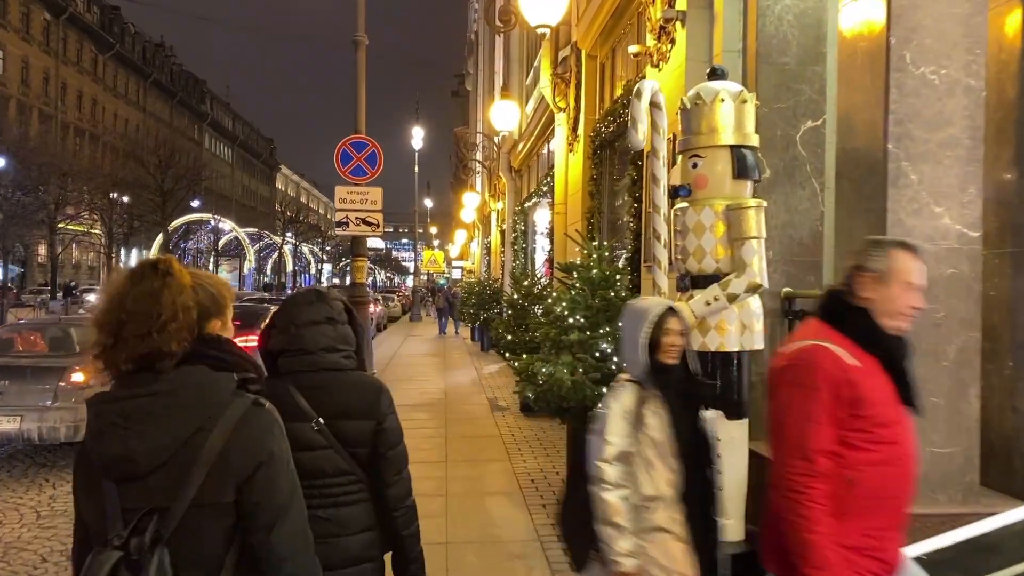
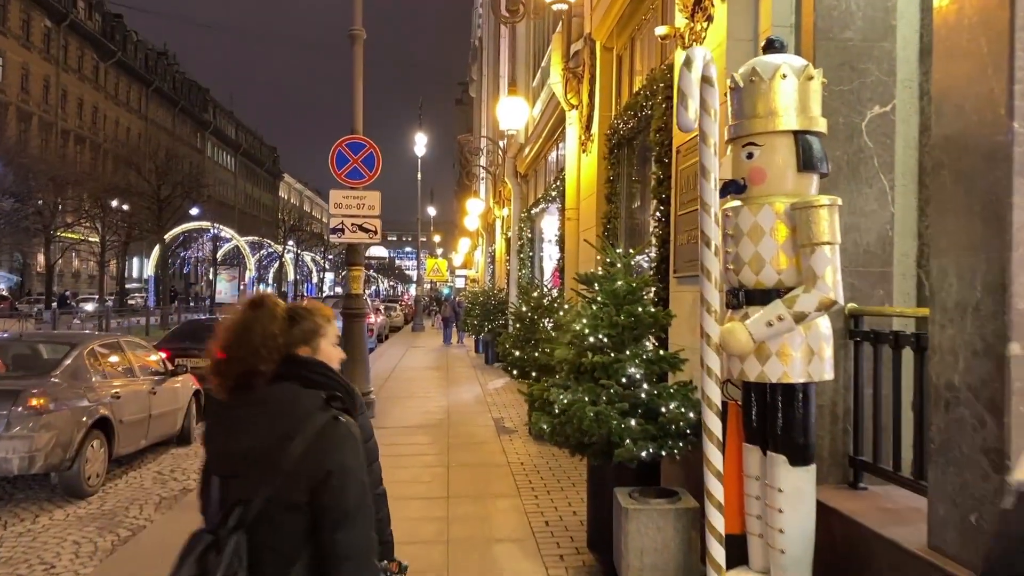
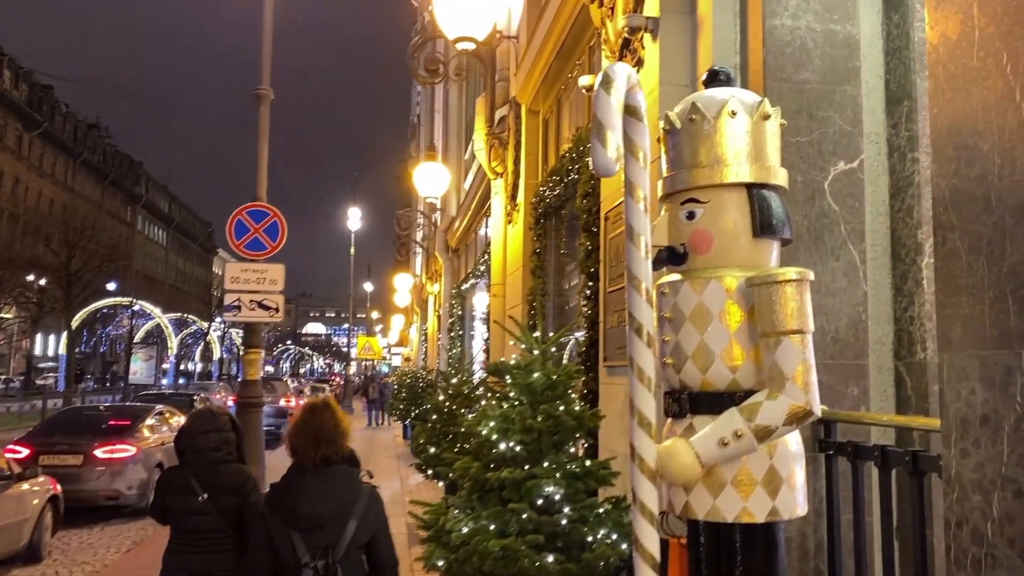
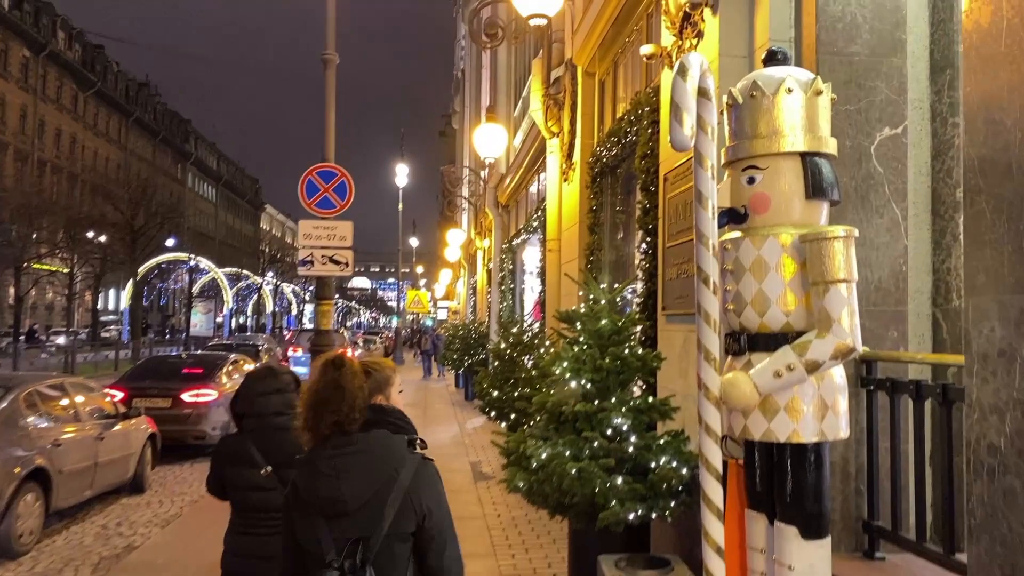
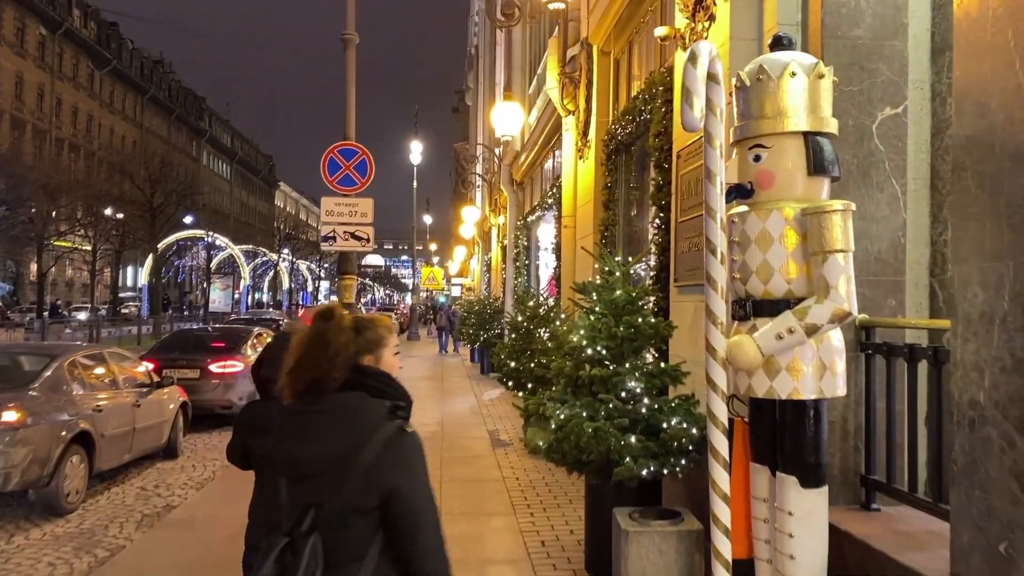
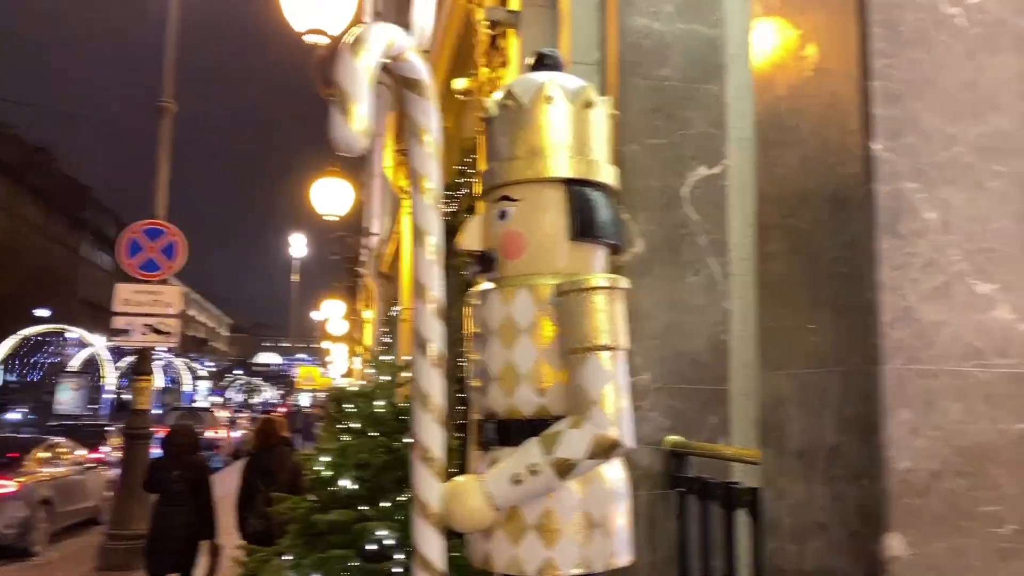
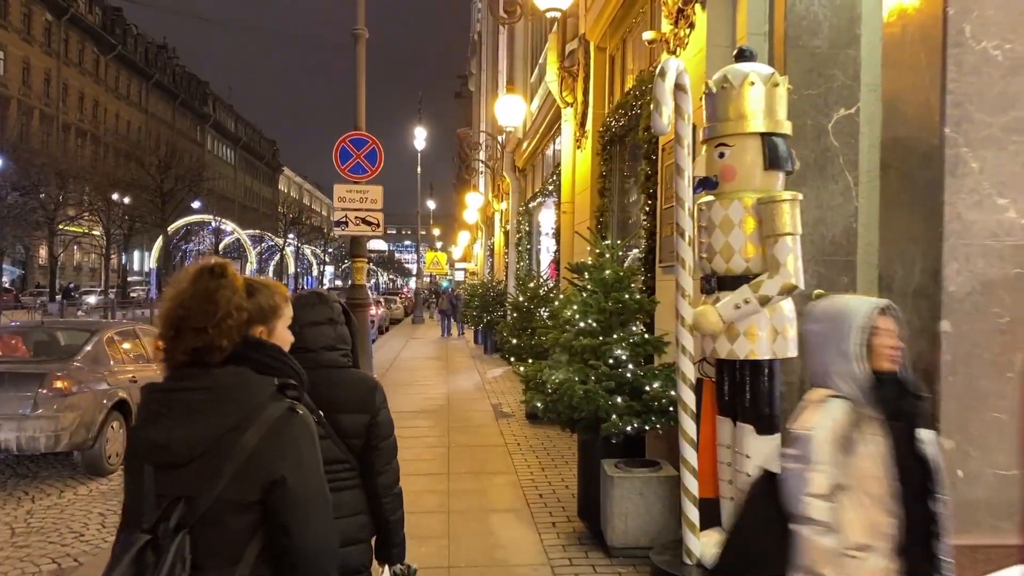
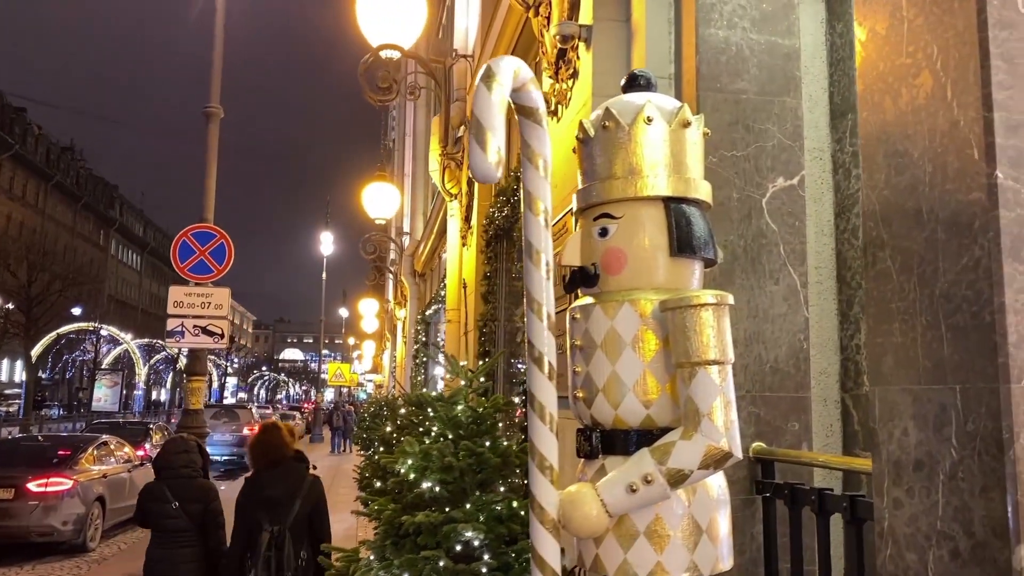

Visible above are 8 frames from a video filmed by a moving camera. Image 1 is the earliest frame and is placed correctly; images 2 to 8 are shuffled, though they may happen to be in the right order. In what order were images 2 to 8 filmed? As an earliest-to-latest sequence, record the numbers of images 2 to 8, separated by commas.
7, 2, 5, 4, 3, 8, 6
